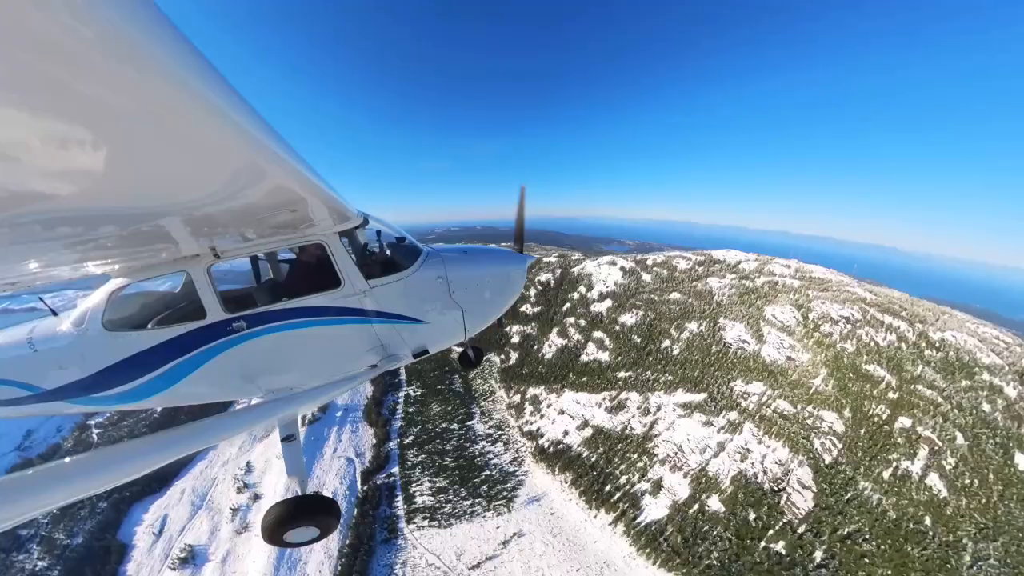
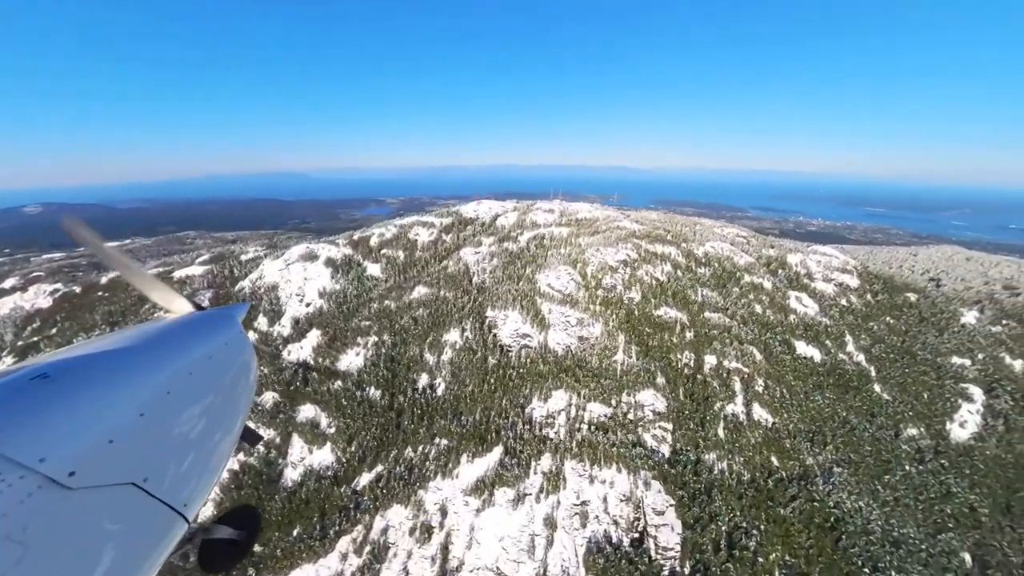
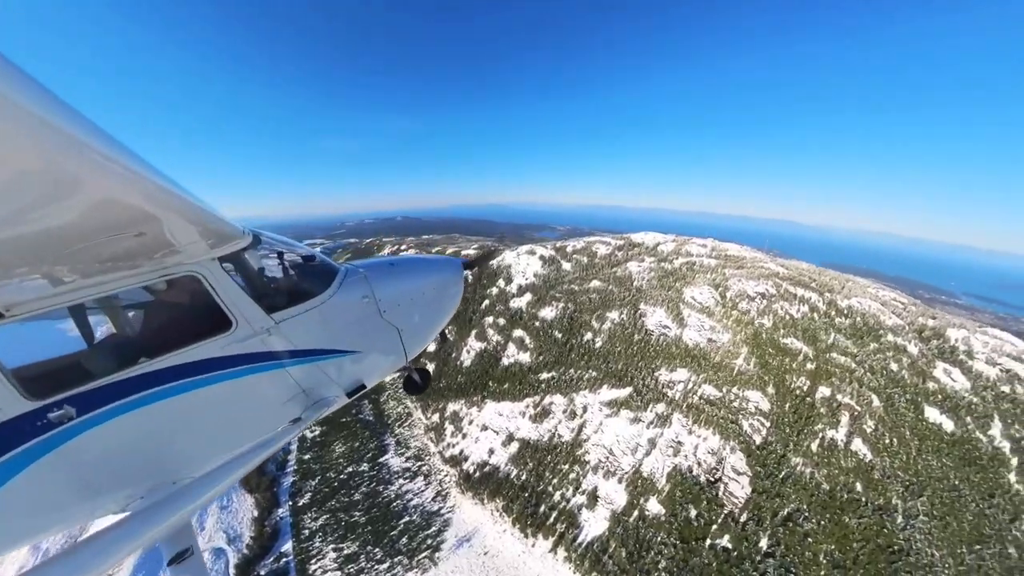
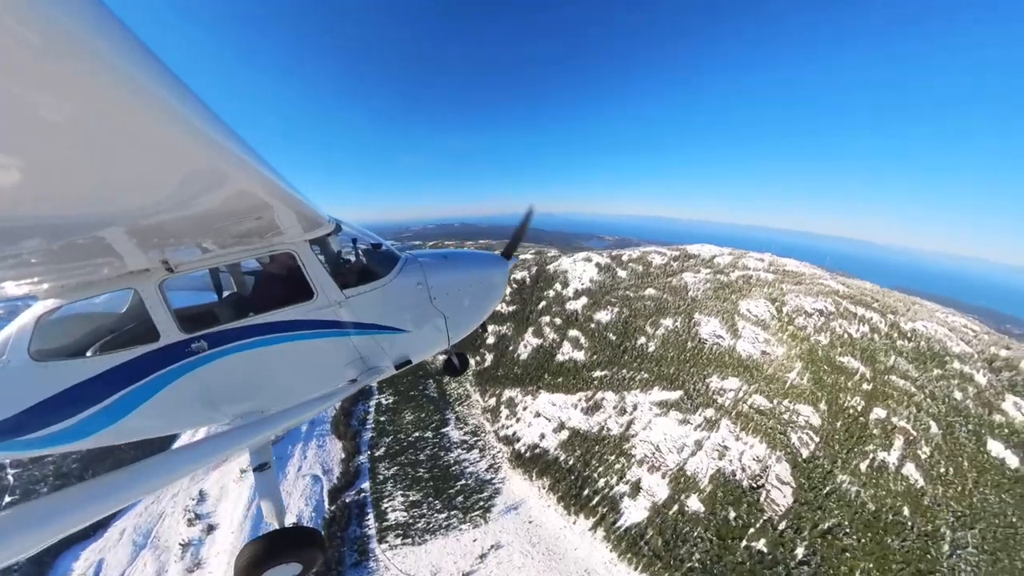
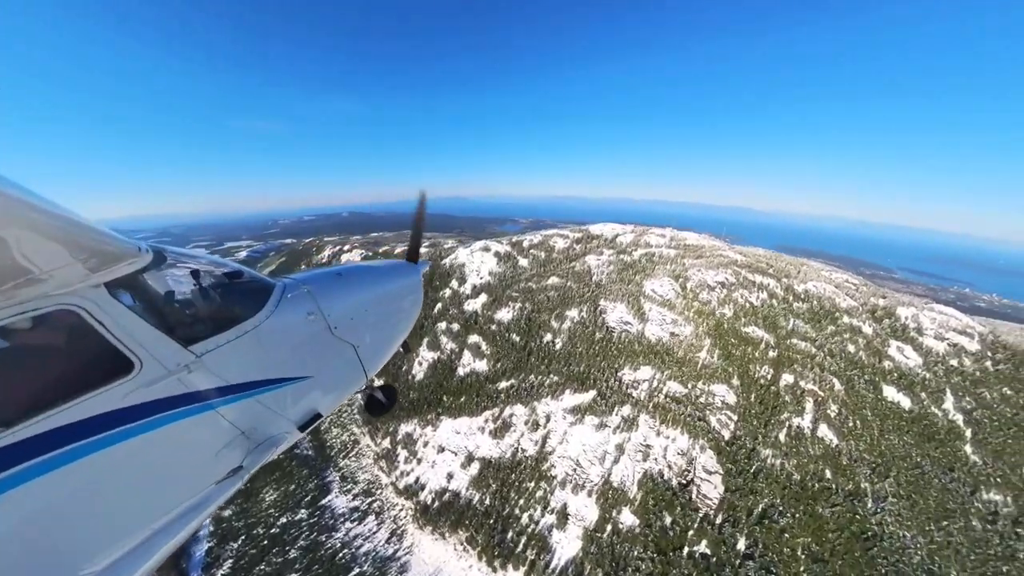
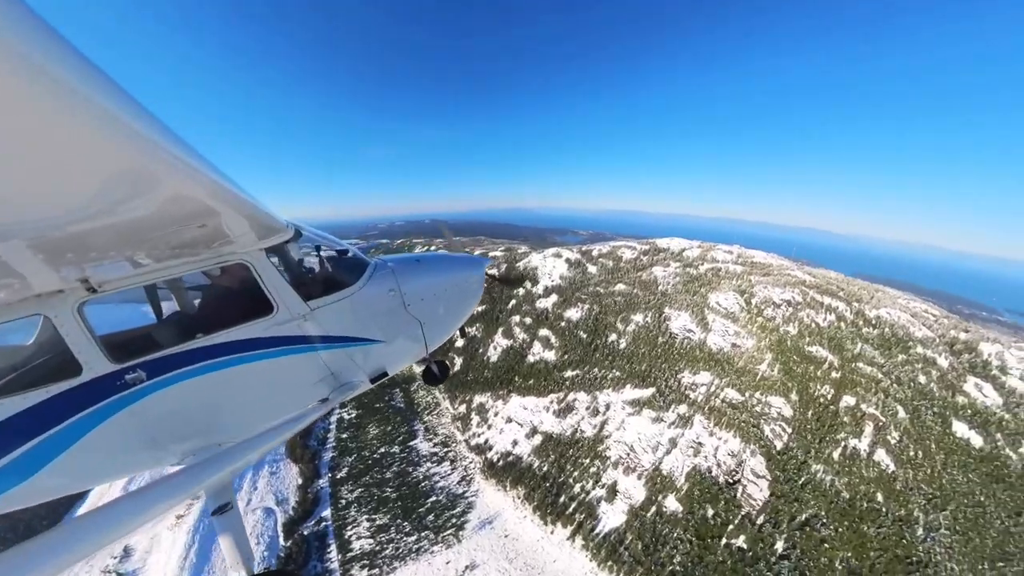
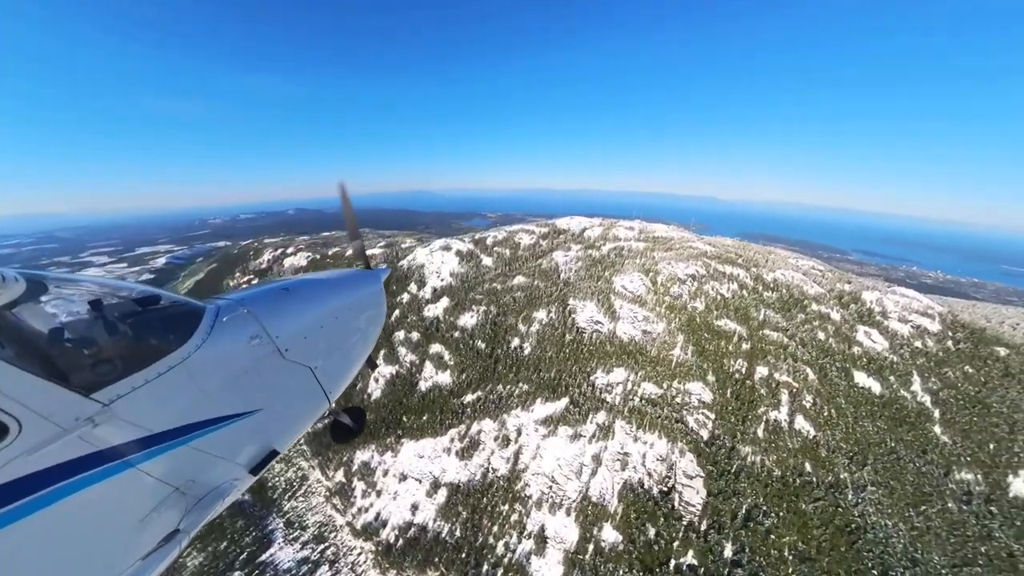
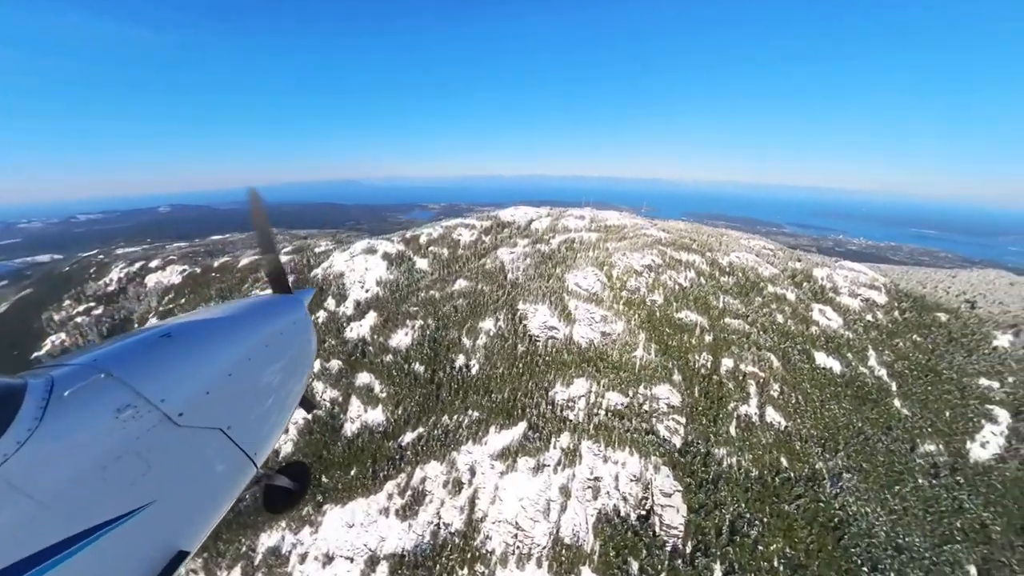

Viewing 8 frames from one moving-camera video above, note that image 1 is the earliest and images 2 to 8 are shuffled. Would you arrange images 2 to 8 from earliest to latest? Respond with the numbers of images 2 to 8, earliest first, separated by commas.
4, 6, 3, 5, 7, 8, 2
